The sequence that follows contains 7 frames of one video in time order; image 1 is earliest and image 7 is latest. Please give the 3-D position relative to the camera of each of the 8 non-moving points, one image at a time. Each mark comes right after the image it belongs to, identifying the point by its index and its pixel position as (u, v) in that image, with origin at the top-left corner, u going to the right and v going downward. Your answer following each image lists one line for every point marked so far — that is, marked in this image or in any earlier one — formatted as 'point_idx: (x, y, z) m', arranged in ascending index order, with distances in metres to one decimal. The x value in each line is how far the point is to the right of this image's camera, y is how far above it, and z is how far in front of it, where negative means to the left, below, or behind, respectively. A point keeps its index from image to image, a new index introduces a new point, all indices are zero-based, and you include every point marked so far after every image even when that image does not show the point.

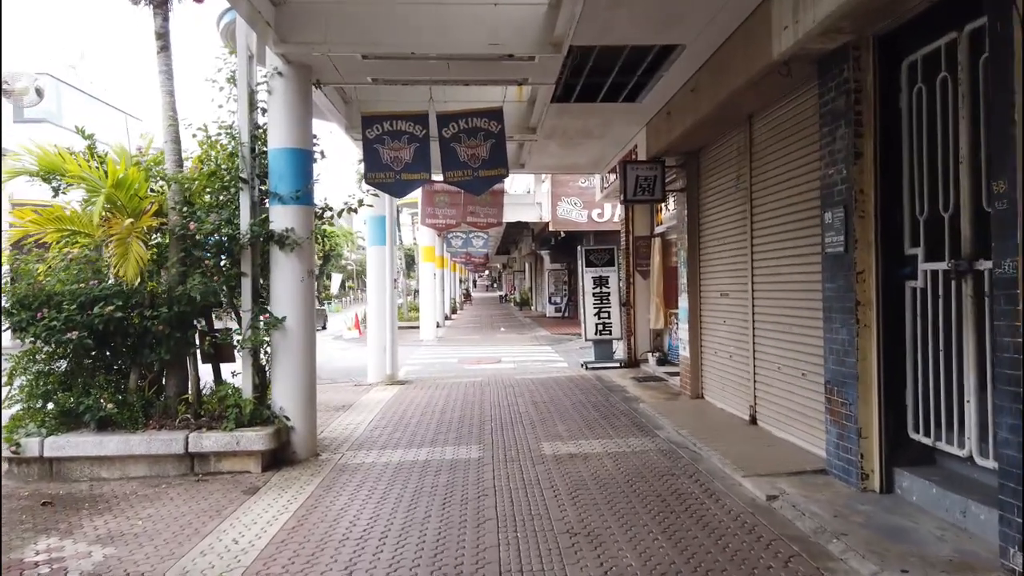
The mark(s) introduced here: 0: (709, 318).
0: (+2.5, -0.4, +9.2) m
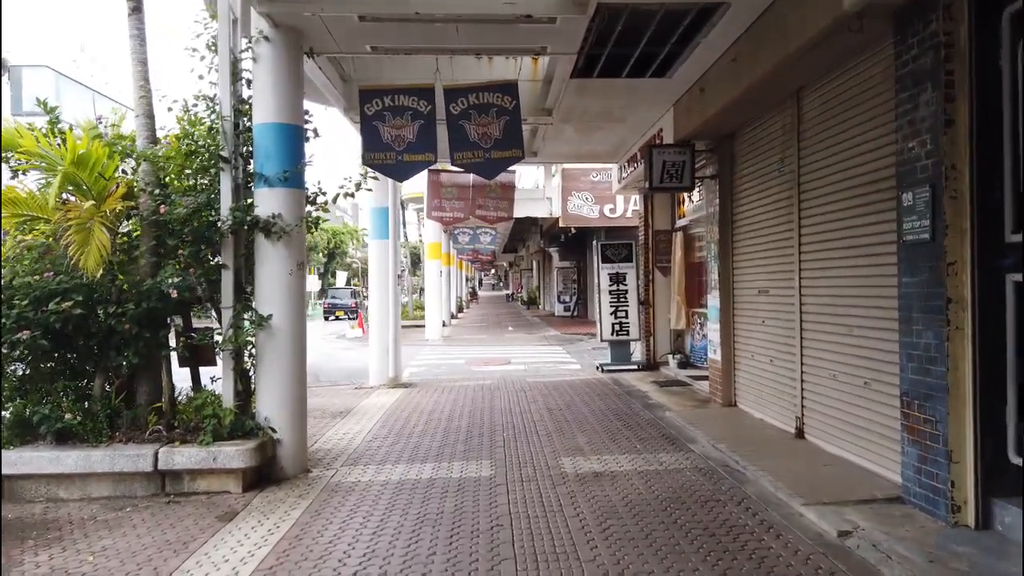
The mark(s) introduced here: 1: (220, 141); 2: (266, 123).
0: (+2.7, -0.4, +8.3) m
1: (-2.6, +1.3, +6.3) m
2: (-2.1, +1.4, +6.3) m
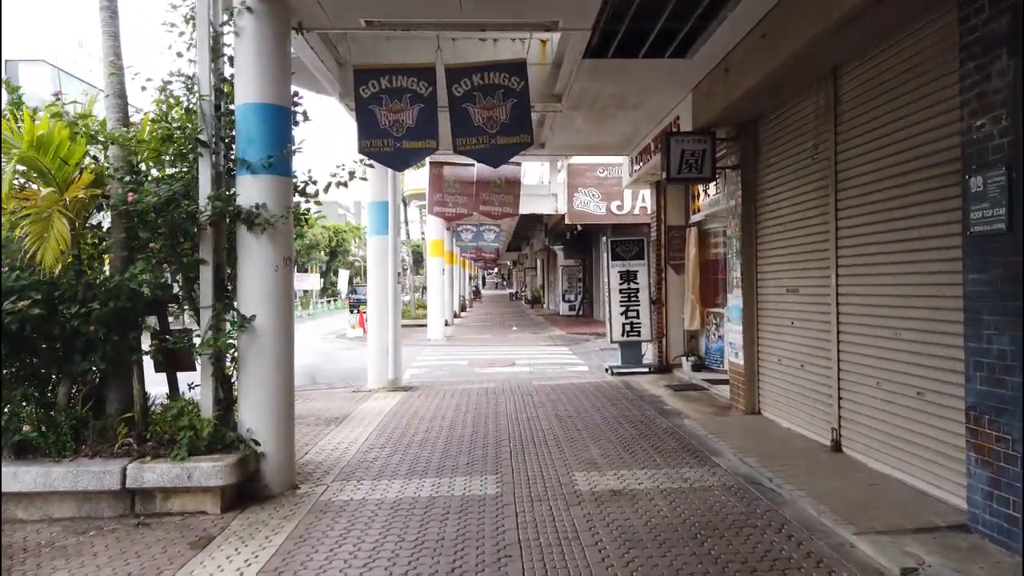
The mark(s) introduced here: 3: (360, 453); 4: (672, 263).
0: (+2.8, -0.3, +7.7) m
1: (-2.5, +1.3, +5.7) m
2: (-2.1, +1.5, +5.7) m
3: (-1.5, -1.6, +7.1) m
4: (+2.8, +0.4, +12.3) m
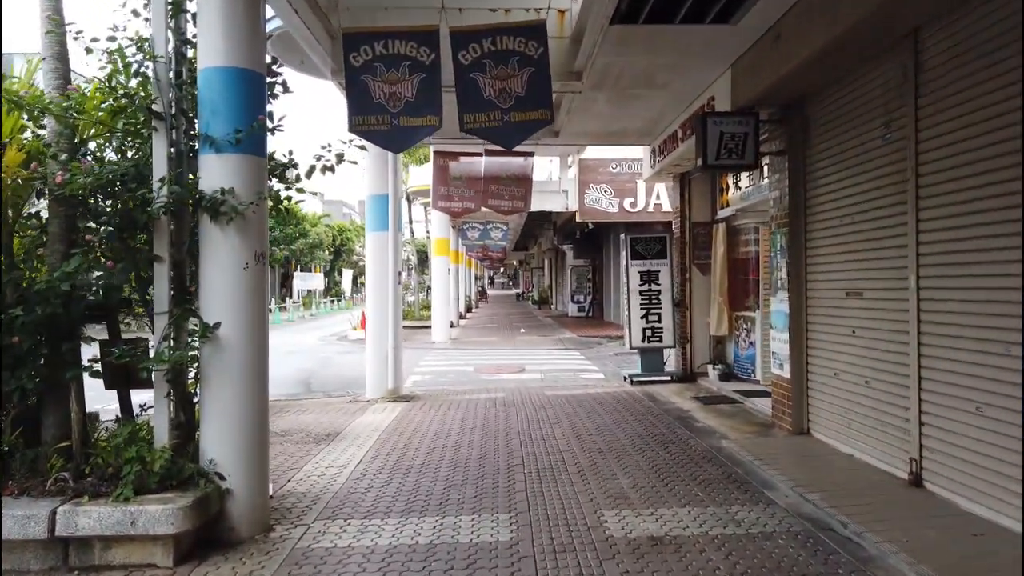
0: (+2.9, -0.4, +6.7) m
1: (-2.4, +1.3, +4.8) m
2: (-2.0, +1.4, +4.7) m
3: (-1.4, -1.6, +6.1) m
4: (+2.9, +0.4, +11.3) m
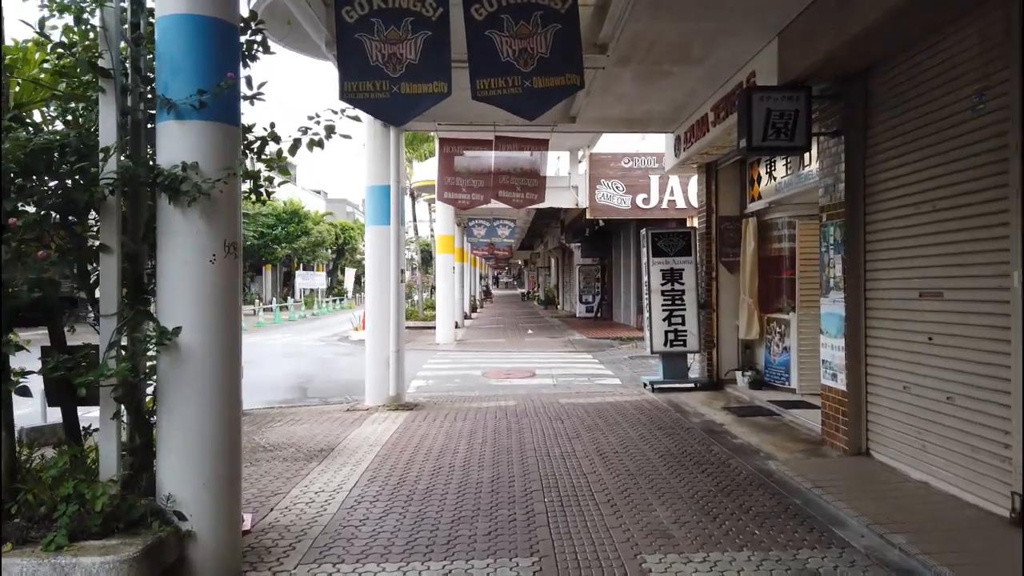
0: (+3.1, -0.4, +5.8) m
1: (-2.2, +1.3, +3.9) m
2: (-1.8, +1.5, +3.9) m
3: (-1.2, -1.6, +5.3) m
4: (+3.1, +0.4, +10.5) m
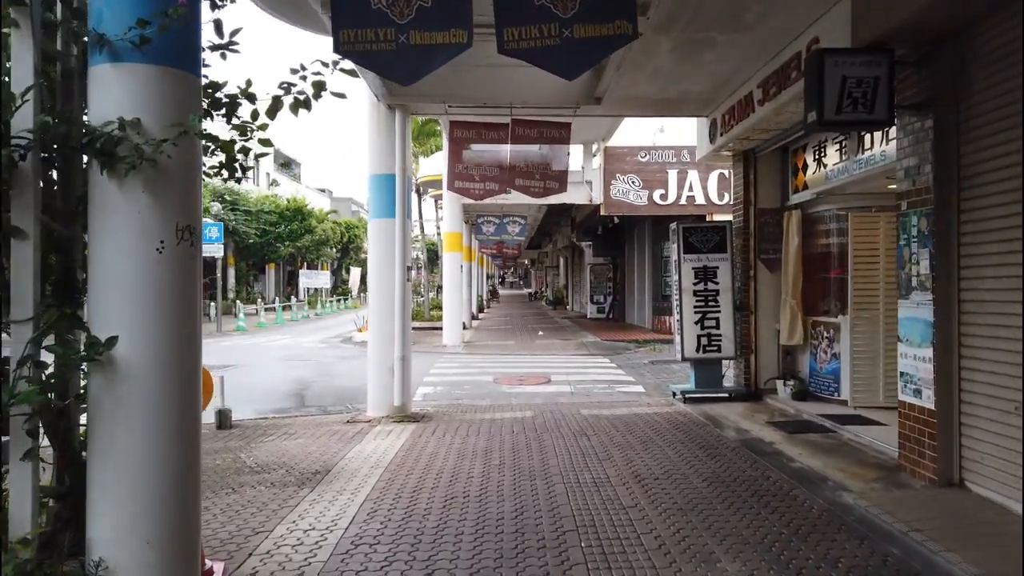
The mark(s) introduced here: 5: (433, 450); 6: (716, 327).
0: (+3.2, -0.4, +4.9) m
1: (-2.0, +1.3, +3.0) m
2: (-1.6, +1.5, +2.9) m
3: (-1.1, -1.6, +4.3) m
4: (+3.3, +0.4, +9.5) m
5: (-0.8, -1.6, +7.1) m
6: (+2.6, -0.5, +9.3) m
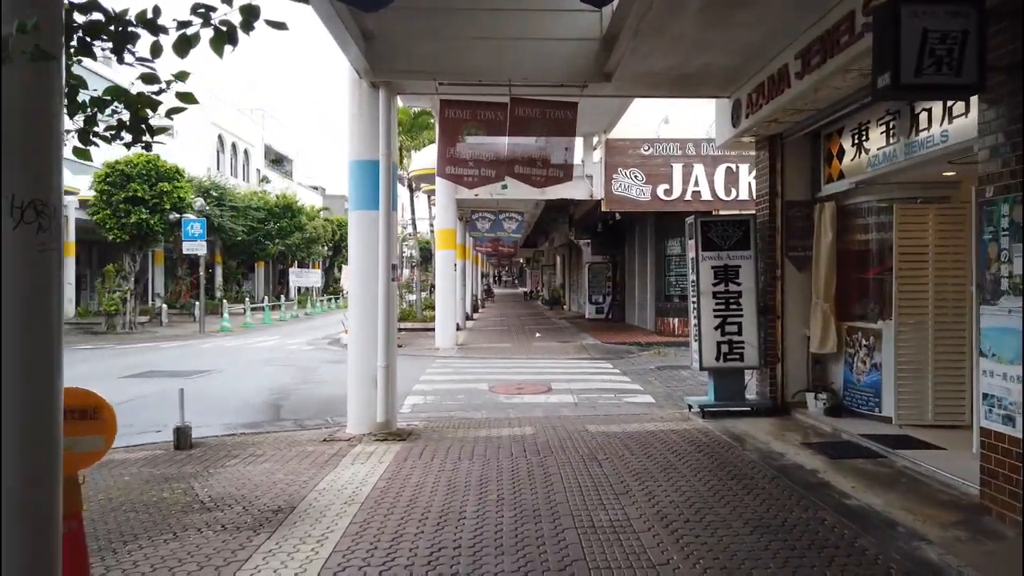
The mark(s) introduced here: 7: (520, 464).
0: (+3.3, -0.4, +3.9) m
1: (-2.0, +1.3, +1.9) m
2: (-1.6, +1.5, +1.9) m
3: (-1.0, -1.6, +3.3) m
4: (+3.3, +0.4, +8.5) m
5: (-0.8, -1.6, +6.1) m
6: (+2.6, -0.5, +8.3) m
7: (+0.1, -1.6, +6.5) m
